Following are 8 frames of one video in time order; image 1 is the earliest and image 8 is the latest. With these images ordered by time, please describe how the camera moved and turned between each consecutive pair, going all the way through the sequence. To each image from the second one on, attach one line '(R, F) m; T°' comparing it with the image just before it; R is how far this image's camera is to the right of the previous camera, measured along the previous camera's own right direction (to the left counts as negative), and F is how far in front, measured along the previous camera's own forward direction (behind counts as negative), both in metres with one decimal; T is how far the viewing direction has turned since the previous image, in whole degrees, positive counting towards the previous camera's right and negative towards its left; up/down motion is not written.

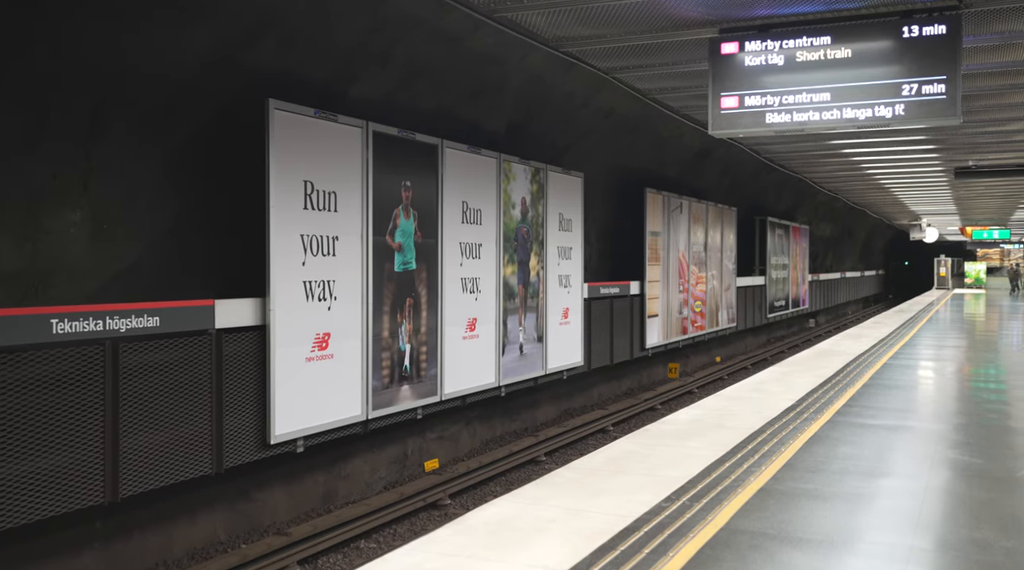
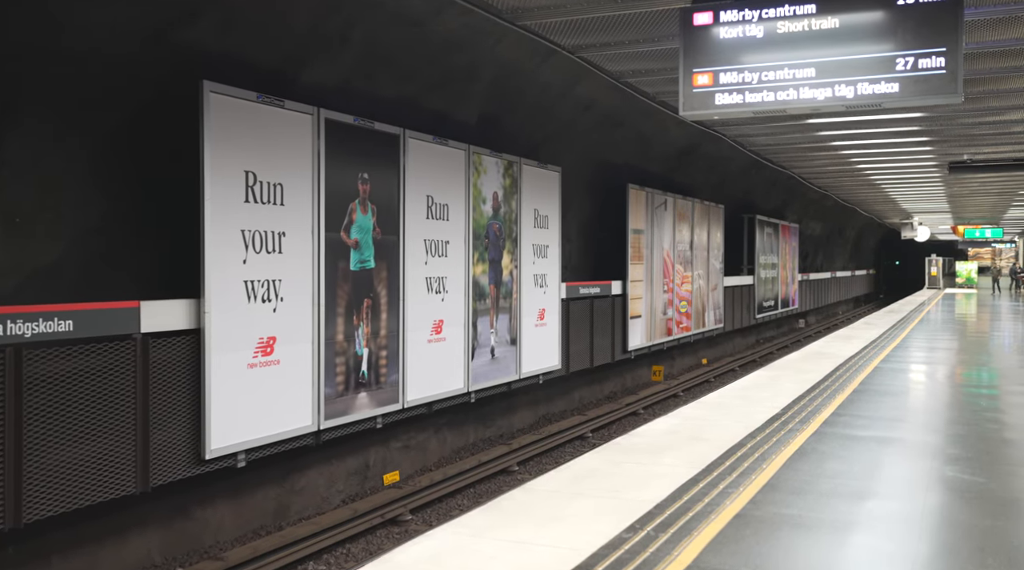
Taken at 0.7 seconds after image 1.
(+0.2, +0.5) m; 0°
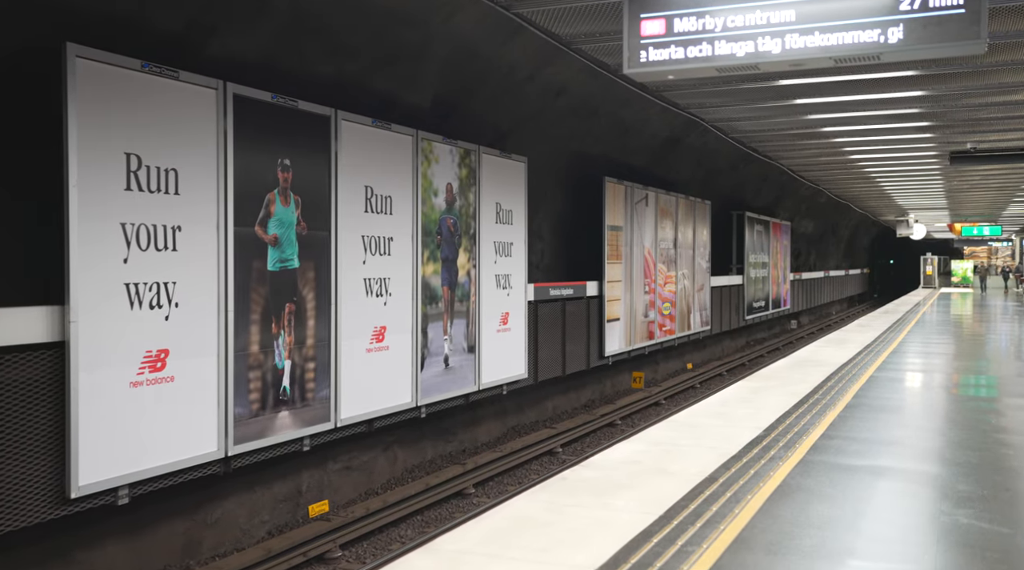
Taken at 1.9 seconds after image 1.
(+0.3, +0.9) m; 0°
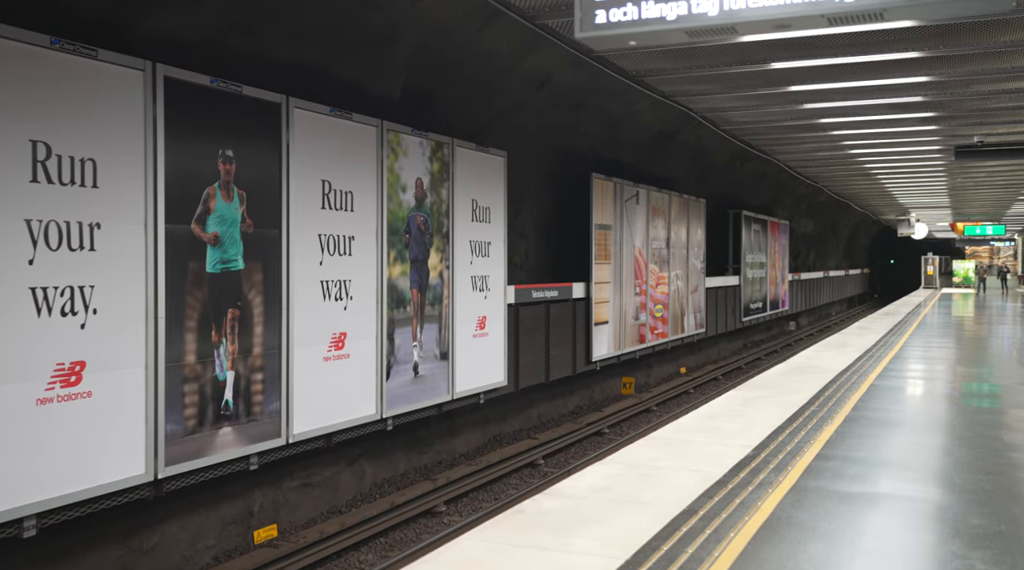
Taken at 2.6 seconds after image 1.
(+0.2, +0.6) m; 0°
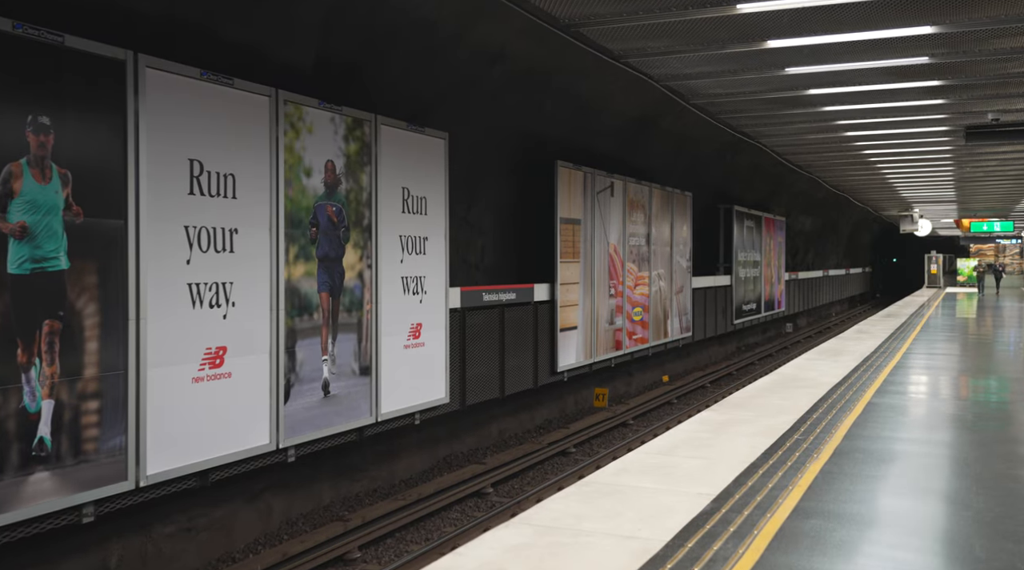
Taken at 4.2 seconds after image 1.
(+0.5, +1.2) m; 0°
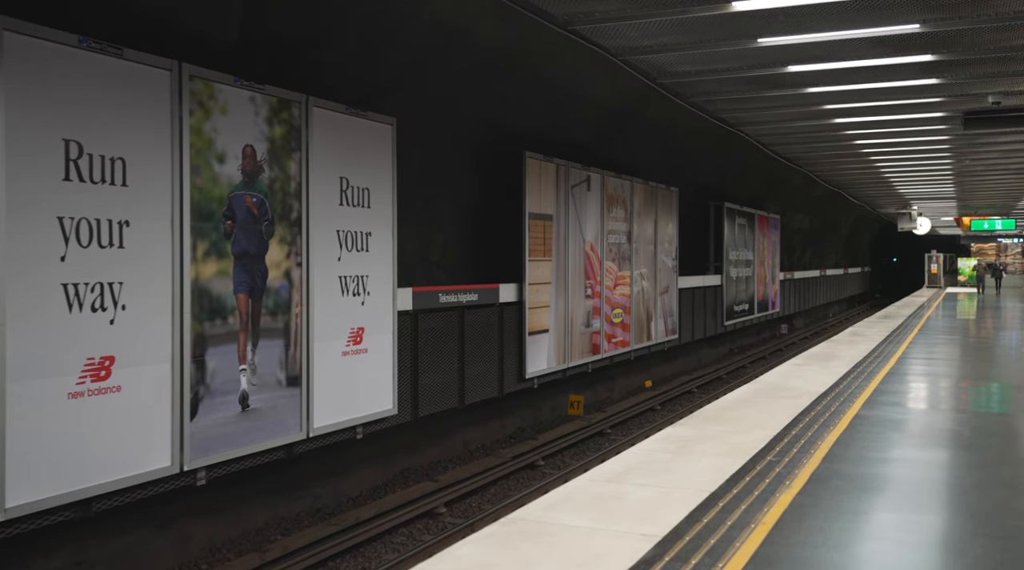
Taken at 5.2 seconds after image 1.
(+0.4, +0.7) m; 0°
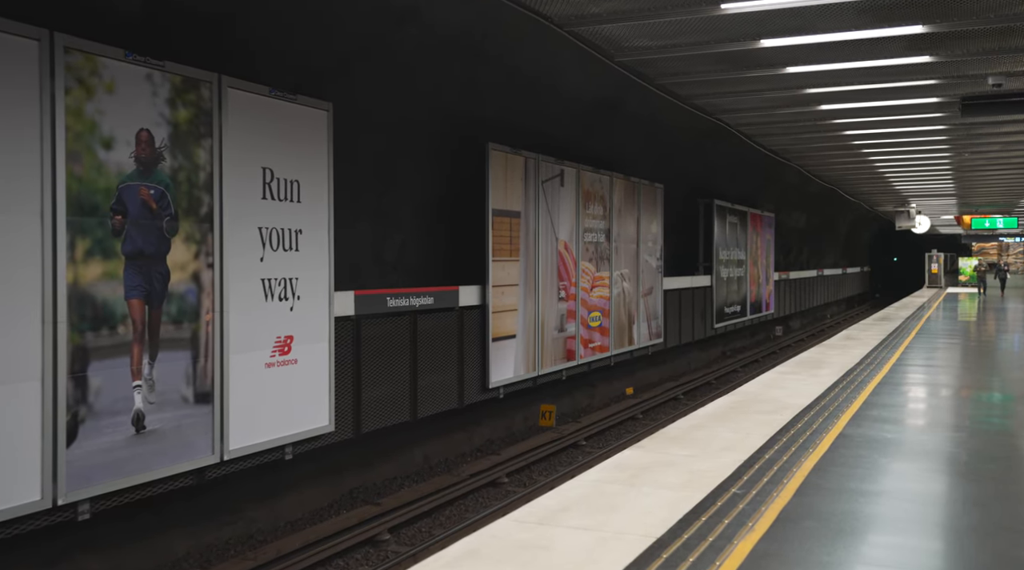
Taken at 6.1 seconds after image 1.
(+0.4, +0.7) m; 0°
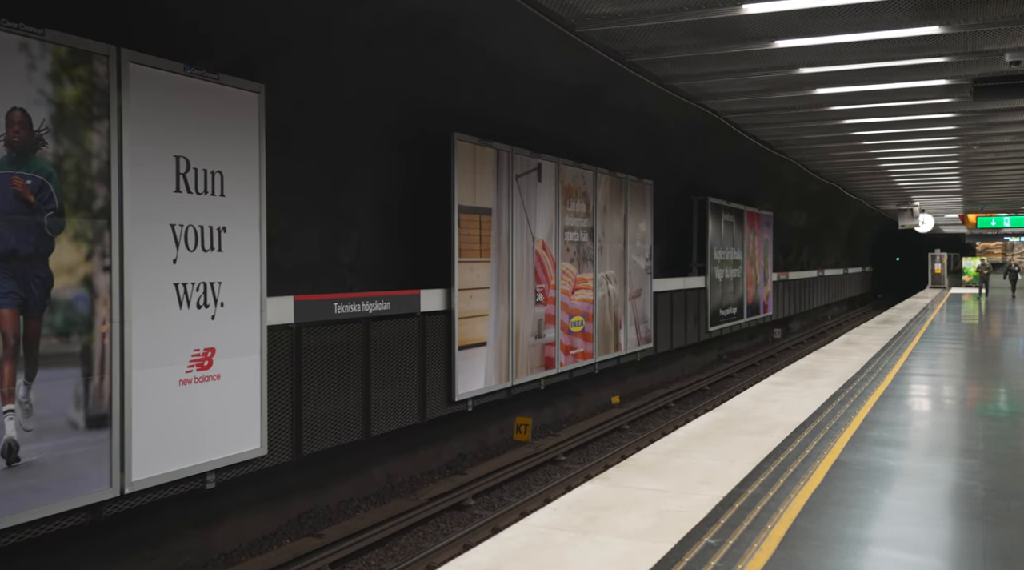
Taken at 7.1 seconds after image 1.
(+0.3, +0.8) m; 0°
